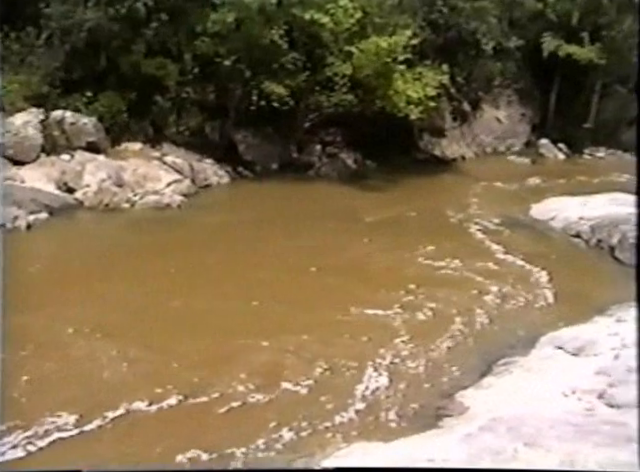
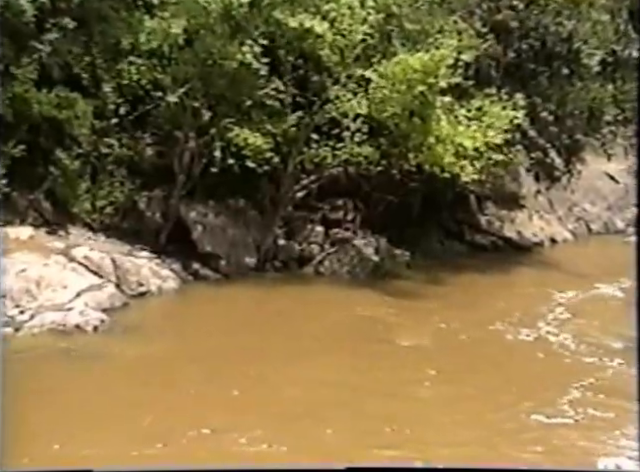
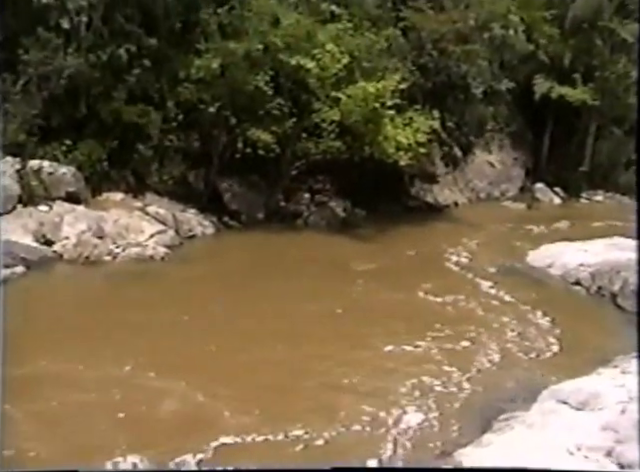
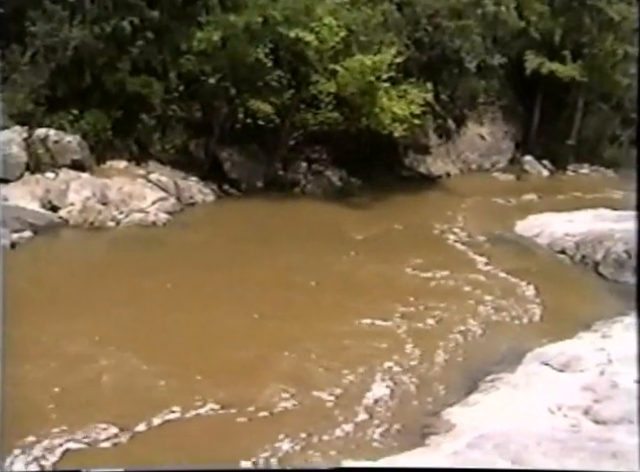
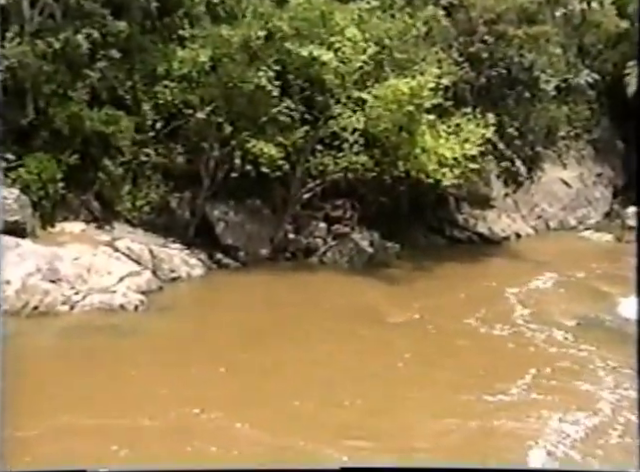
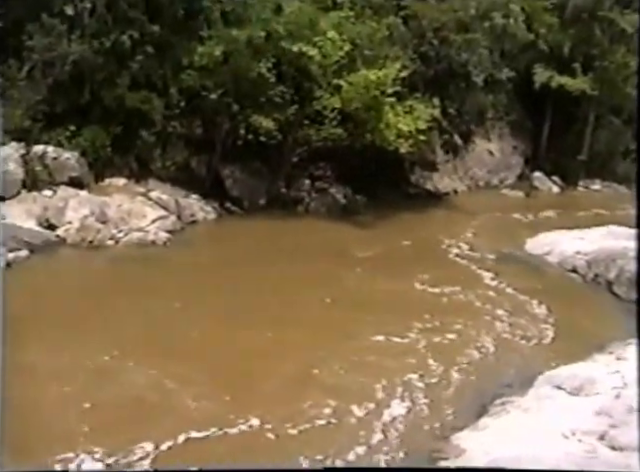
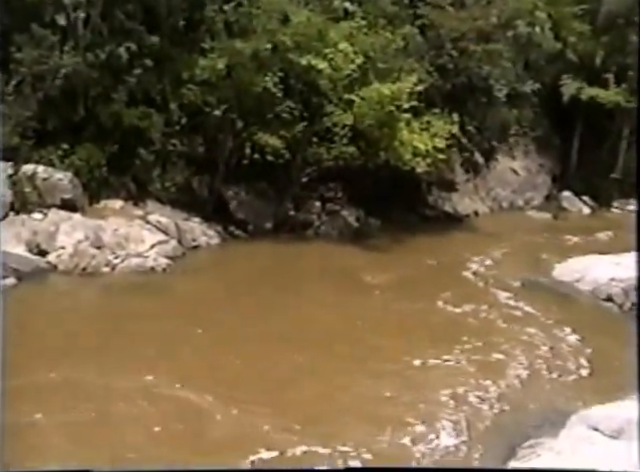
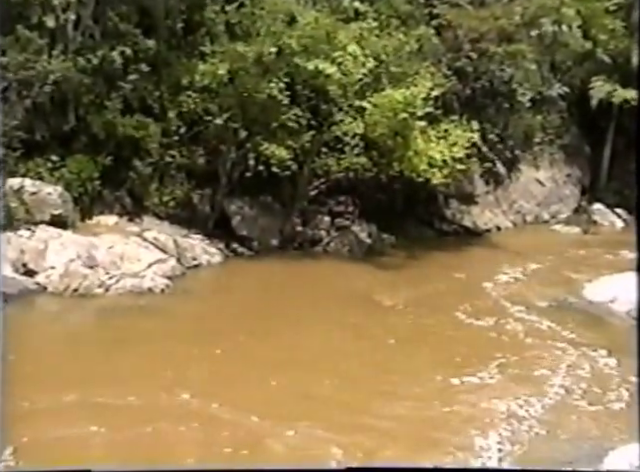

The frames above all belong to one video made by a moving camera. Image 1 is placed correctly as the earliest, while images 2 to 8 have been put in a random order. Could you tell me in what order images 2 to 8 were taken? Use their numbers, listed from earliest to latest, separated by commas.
4, 6, 3, 7, 8, 5, 2
